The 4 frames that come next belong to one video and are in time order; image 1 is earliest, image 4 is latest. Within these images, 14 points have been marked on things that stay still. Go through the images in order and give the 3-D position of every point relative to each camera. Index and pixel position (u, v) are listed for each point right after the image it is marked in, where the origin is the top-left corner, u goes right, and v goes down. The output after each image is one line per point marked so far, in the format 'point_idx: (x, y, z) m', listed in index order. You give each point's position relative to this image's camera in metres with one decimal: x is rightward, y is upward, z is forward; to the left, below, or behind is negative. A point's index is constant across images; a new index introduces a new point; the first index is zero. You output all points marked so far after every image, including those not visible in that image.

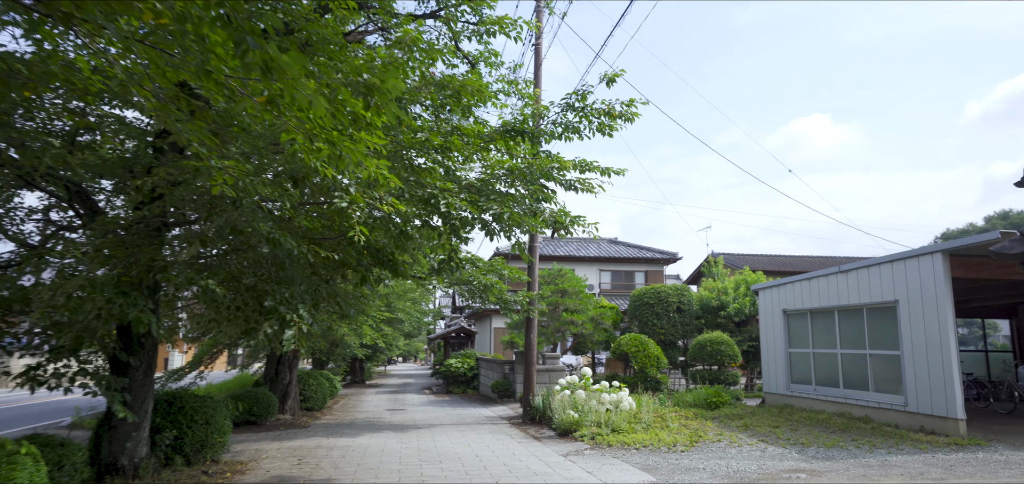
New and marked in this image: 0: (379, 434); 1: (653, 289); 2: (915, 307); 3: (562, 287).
0: (-1.9, -2.8, +9.3) m
1: (+3.5, -1.2, +16.0) m
2: (+5.2, -0.8, +8.3) m
3: (+1.1, -1.0, +14.5) m
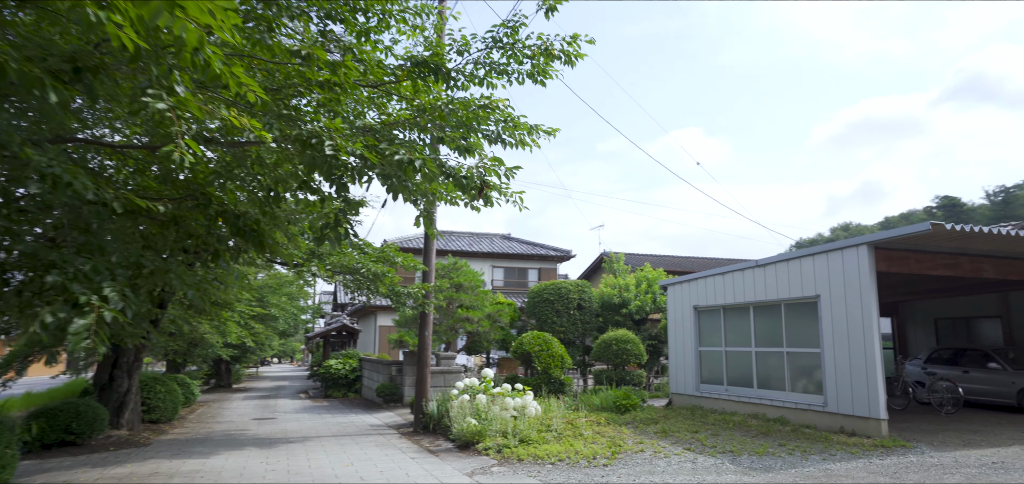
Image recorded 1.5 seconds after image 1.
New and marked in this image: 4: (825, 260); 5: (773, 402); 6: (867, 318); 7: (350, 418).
0: (-3.3, -2.5, +7.7) m
1: (+0.9, -1.0, +15.2) m
2: (+4.0, -0.7, +7.9) m
3: (-1.1, -0.8, +13.3) m
4: (+4.0, -0.2, +8.1) m
5: (+3.6, -2.2, +8.8) m
6: (+4.1, -0.9, +7.4) m
7: (-2.8, -3.1, +11.2) m
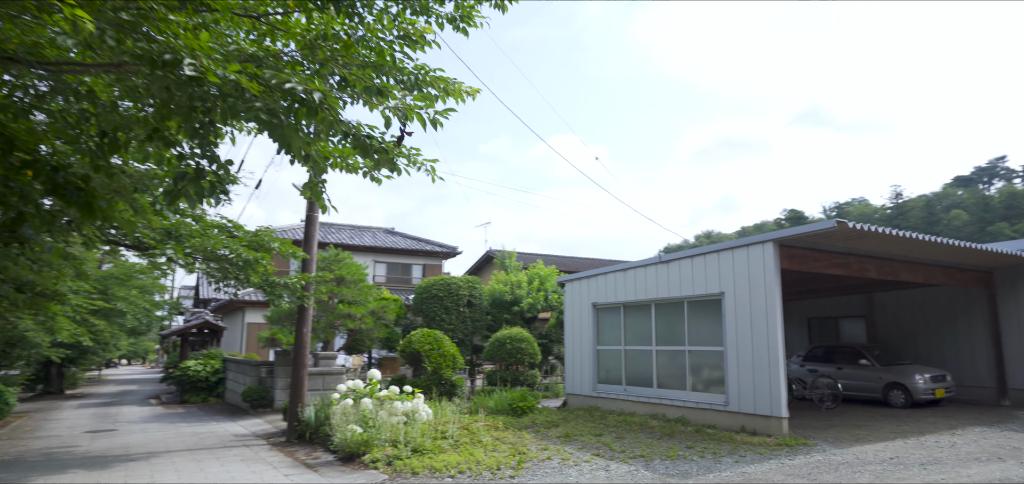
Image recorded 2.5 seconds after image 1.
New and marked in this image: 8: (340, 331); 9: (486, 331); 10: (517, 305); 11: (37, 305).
0: (-4.4, -2.3, +6.3) m
1: (-1.6, -0.8, +14.4) m
2: (+2.8, -0.7, +7.8) m
3: (-3.3, -0.6, +12.2) m
4: (+2.8, -0.2, +8.0) m
5: (+2.2, -2.2, +8.6) m
6: (+3.0, -0.9, +7.4) m
7: (-4.6, -2.8, +9.8) m
8: (-3.4, -1.8, +12.9) m
9: (-0.6, -2.1, +14.7) m
10: (+0.1, -1.5, +14.9) m
11: (-4.5, -0.6, +6.1) m
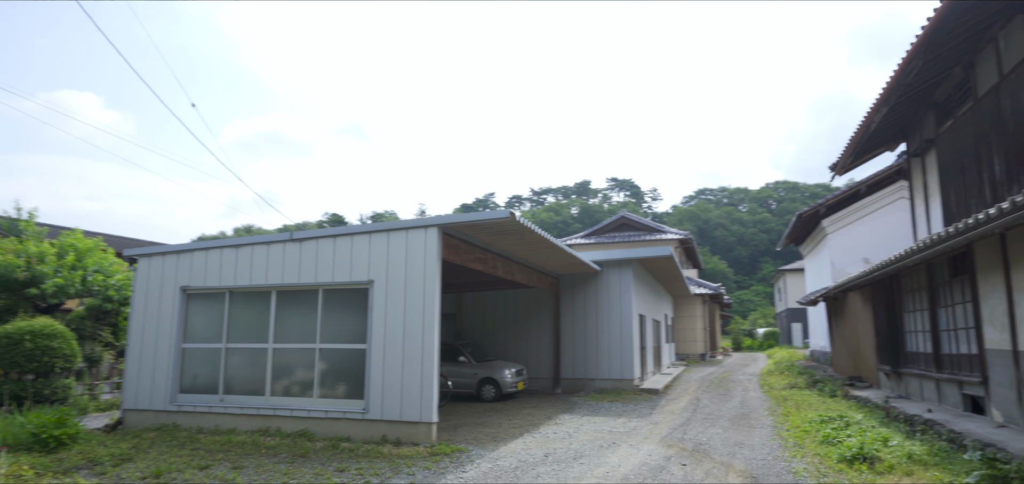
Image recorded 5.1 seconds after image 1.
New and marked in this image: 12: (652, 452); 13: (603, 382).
0: (-5.9, -1.4, +1.0) m
1: (-8.8, 0.0, +9.1) m
2: (-1.2, -0.5, +6.8) m
3: (-8.7, +0.3, +6.3) m
4: (-1.4, 0.0, +7.0) m
5: (-2.4, -1.9, +7.0) m
6: (-0.8, -0.7, +6.6) m
7: (-8.4, -1.8, +3.6) m
8: (-9.4, -0.8, +6.8) m
9: (-8.4, -1.3, +9.9) m
10: (-7.9, -0.7, +10.6) m
11: (-5.7, +0.3, +0.8) m
12: (+1.4, -2.1, +6.3) m
13: (+1.7, -2.6, +12.1) m
